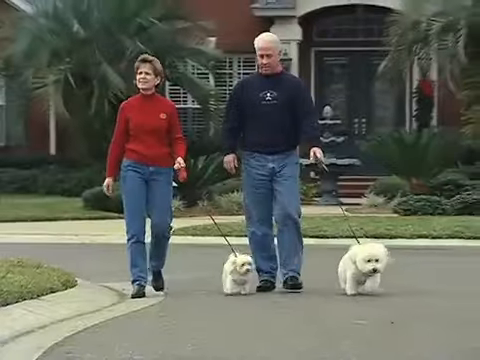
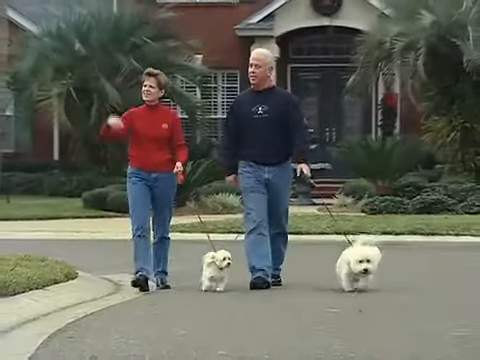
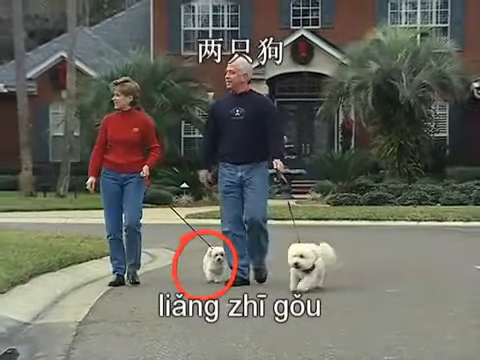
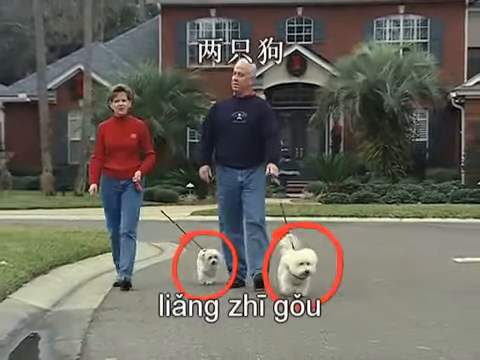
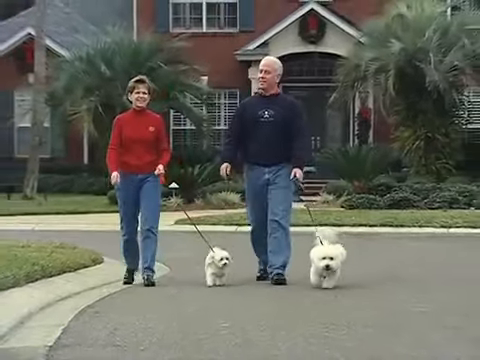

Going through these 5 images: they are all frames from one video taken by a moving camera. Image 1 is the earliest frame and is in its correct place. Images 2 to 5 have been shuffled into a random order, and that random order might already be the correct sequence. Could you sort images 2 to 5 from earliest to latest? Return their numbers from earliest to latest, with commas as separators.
2, 5, 3, 4
